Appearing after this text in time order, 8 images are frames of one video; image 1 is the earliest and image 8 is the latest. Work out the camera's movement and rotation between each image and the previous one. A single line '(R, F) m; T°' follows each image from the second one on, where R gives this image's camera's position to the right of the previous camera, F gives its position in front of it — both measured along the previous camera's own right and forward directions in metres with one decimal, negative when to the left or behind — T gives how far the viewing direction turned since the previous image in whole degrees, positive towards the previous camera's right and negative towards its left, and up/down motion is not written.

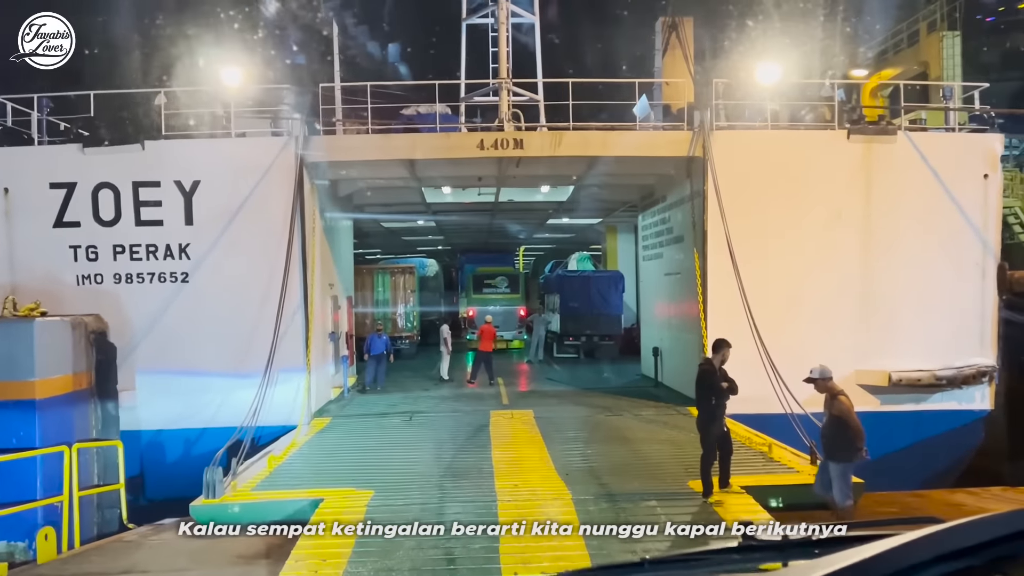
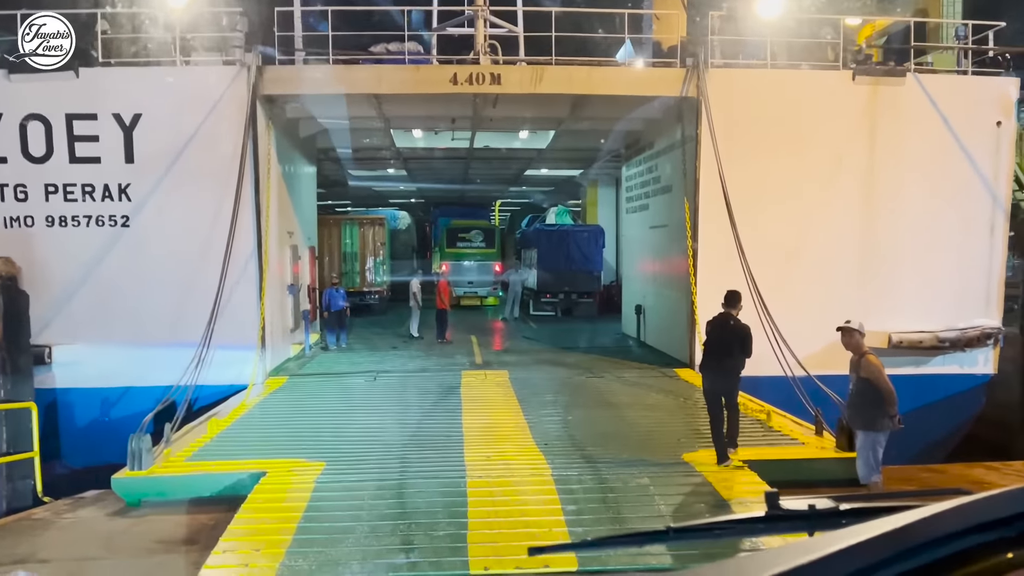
(0.0, +0.9) m; +2°
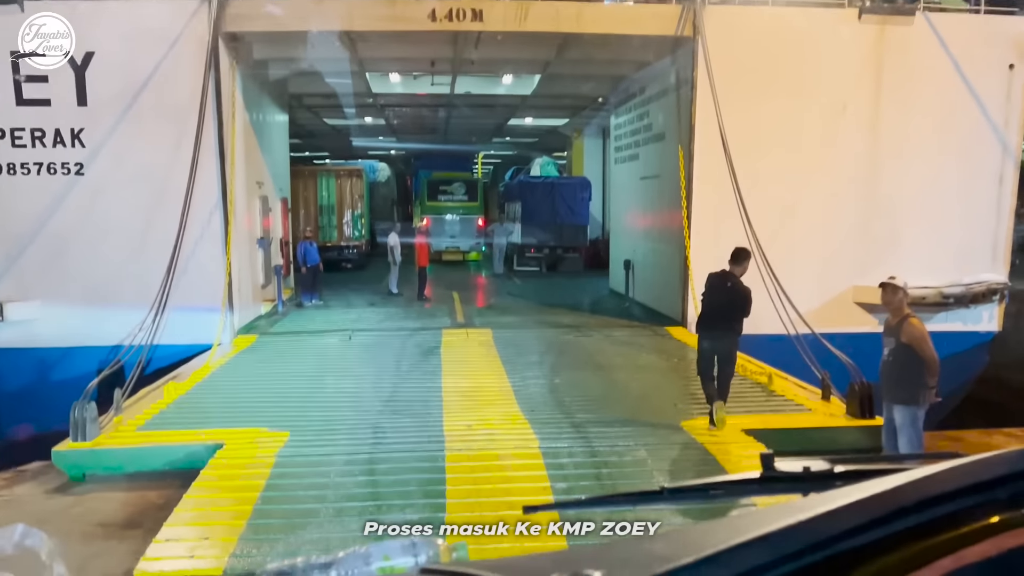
(0.0, +0.6) m; +1°
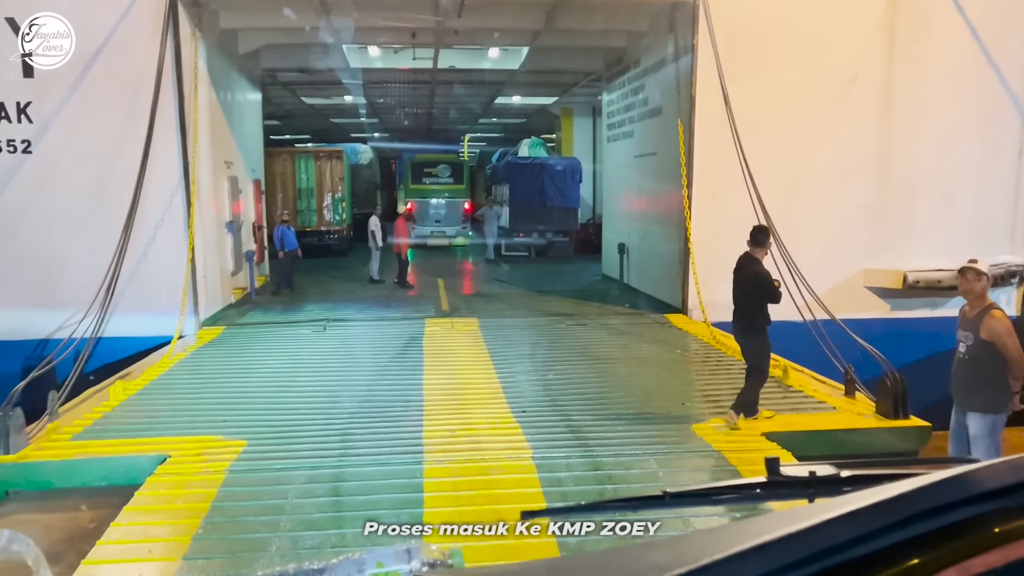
(0.0, +0.7) m; +1°
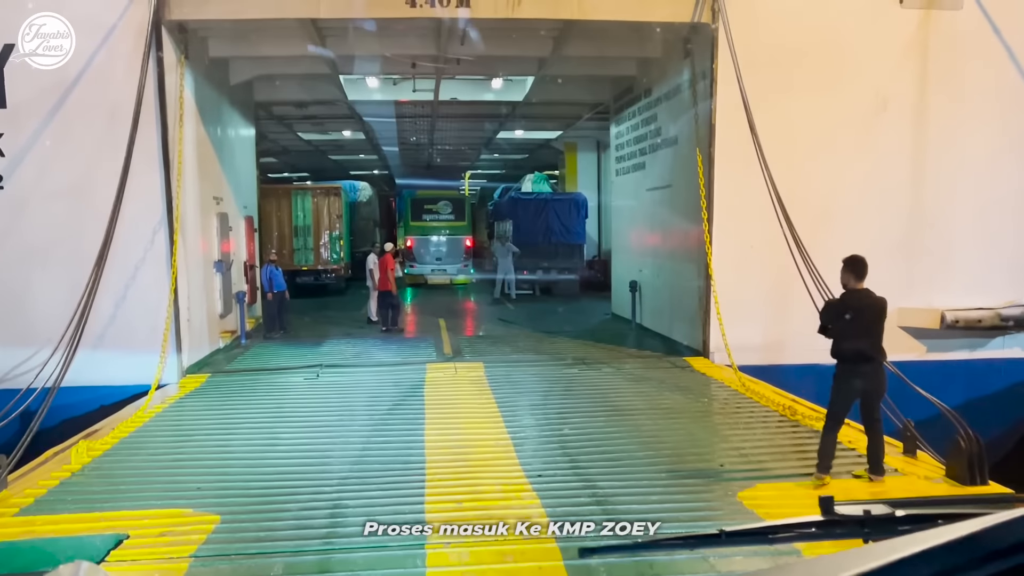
(-0.1, +0.7) m; 0°
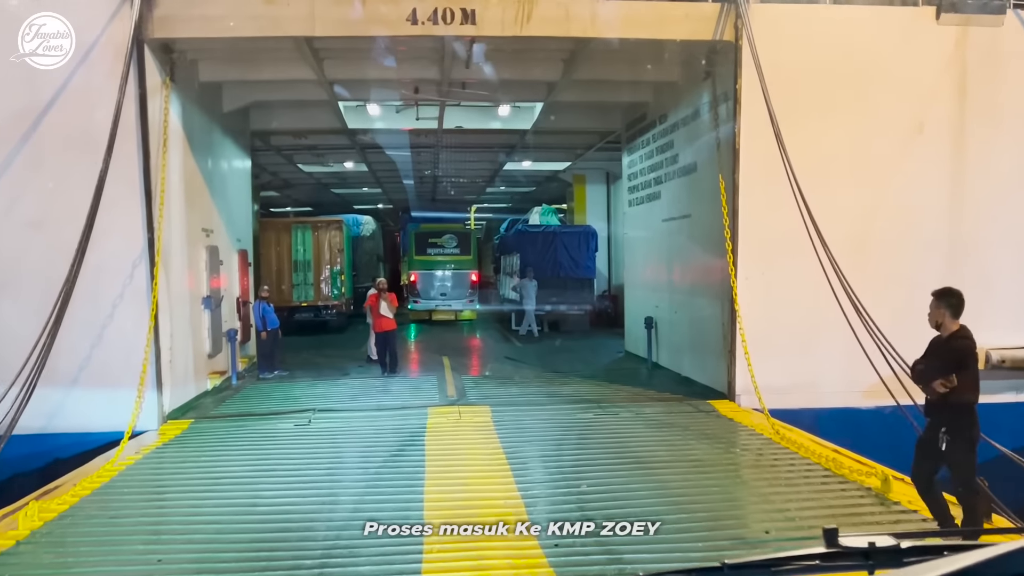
(0.0, +0.7) m; 0°
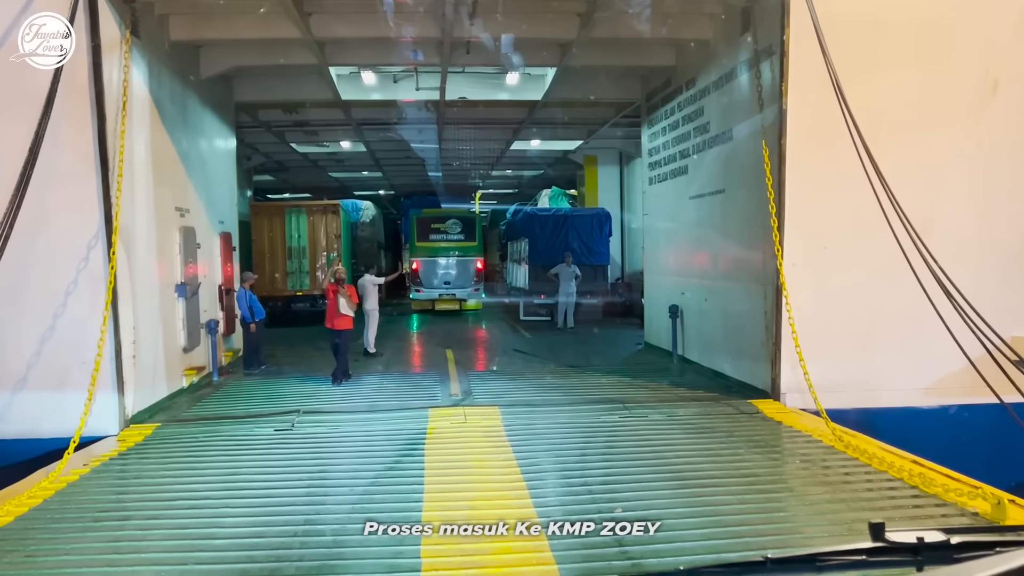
(-0.1, +1.0) m; 0°
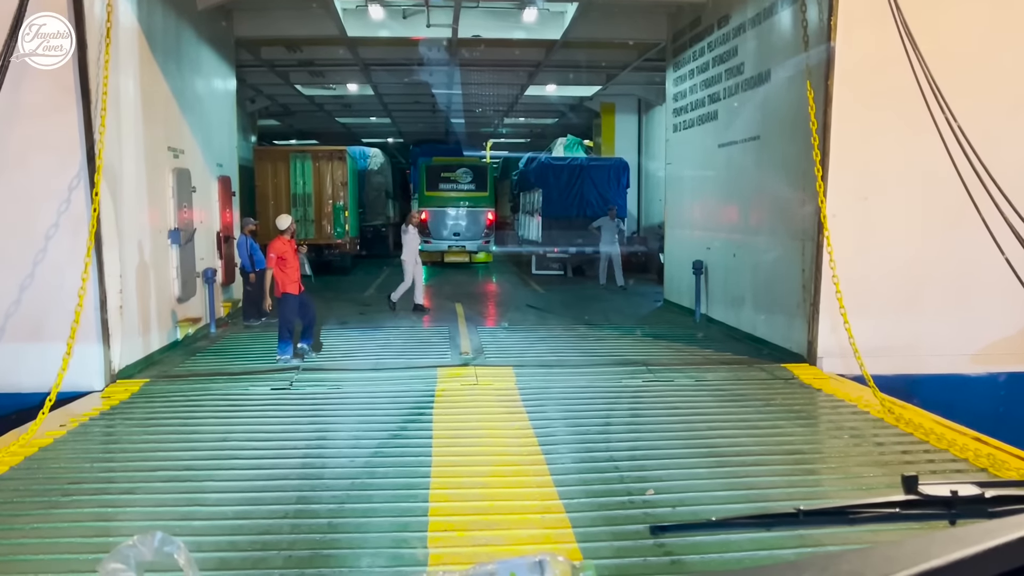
(-0.1, +0.6) m; 0°
